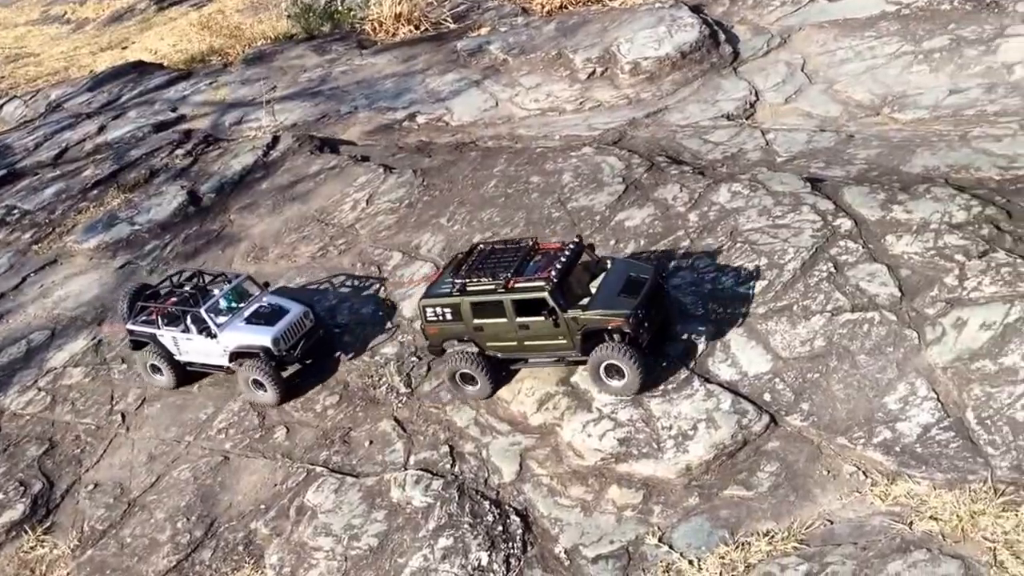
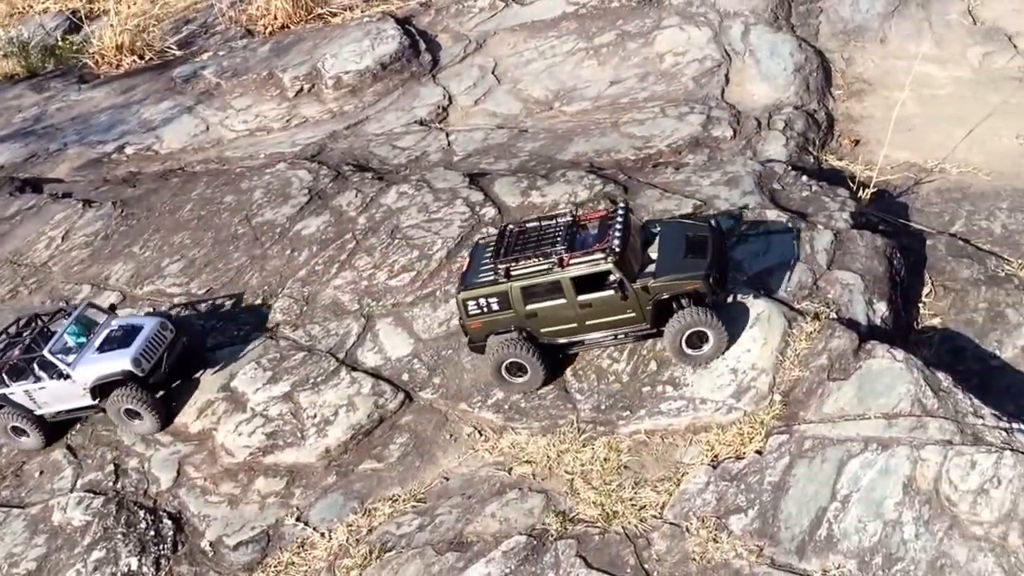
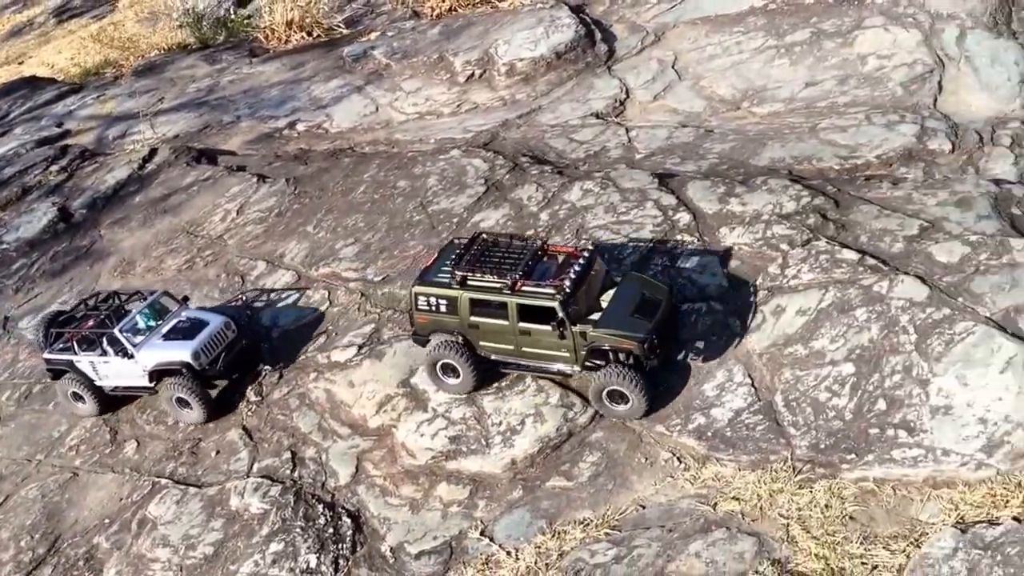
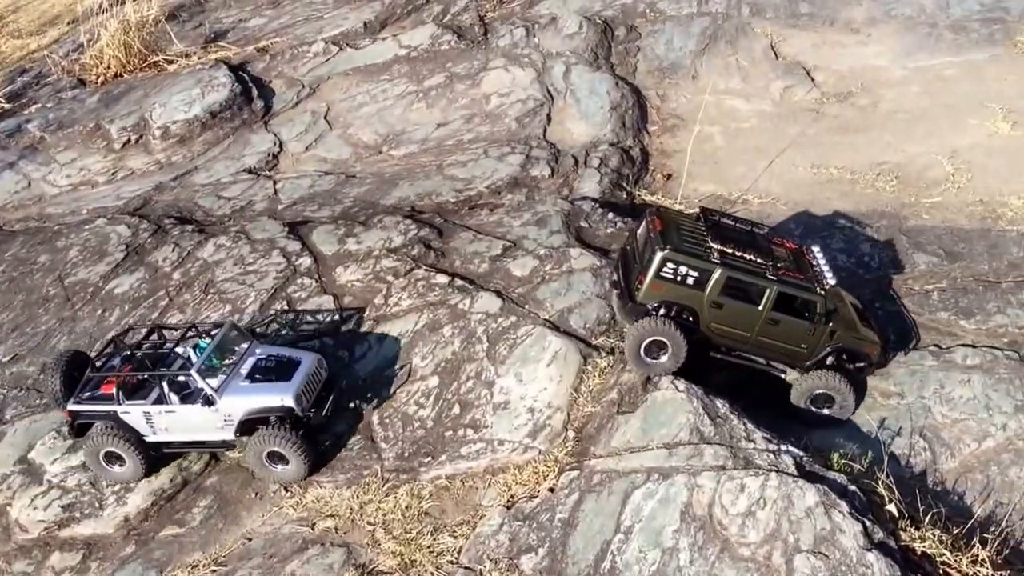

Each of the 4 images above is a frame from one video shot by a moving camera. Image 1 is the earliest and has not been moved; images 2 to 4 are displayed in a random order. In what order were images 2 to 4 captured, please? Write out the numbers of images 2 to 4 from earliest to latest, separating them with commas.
3, 2, 4
